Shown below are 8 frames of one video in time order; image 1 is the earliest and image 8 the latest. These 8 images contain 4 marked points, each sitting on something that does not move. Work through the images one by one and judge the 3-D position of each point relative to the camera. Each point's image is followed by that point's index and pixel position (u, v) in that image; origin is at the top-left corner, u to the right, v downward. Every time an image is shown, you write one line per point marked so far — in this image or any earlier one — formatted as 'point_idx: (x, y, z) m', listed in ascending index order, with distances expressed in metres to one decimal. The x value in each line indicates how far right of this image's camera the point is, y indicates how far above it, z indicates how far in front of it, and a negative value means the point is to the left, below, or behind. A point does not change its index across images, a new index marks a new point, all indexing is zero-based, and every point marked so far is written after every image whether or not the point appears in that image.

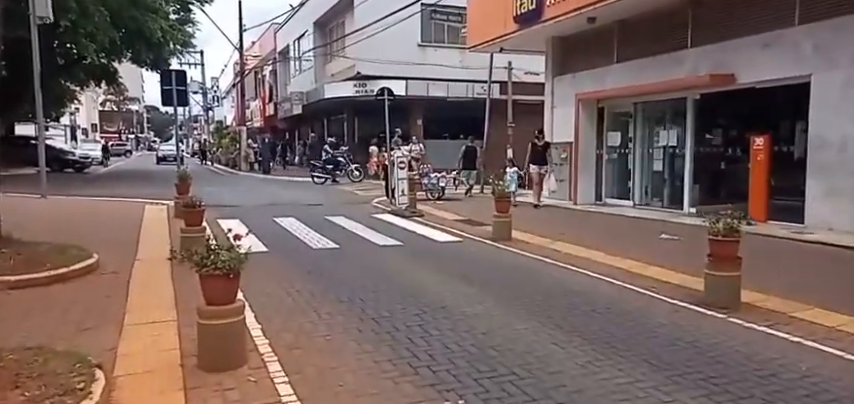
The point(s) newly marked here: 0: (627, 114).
0: (+4.7, +2.1, +16.4) m
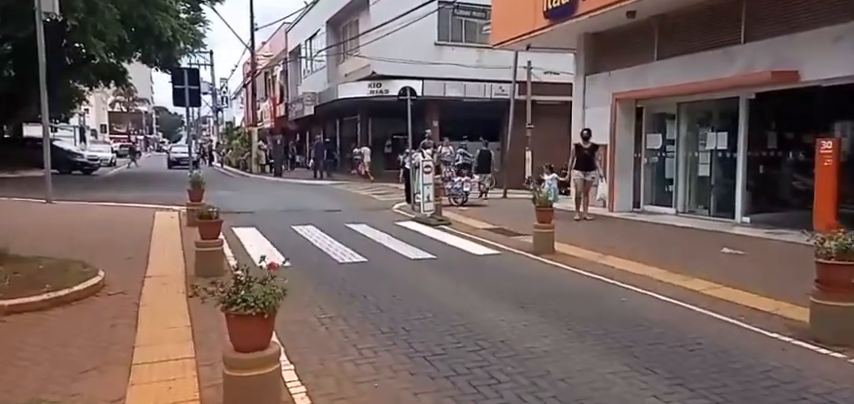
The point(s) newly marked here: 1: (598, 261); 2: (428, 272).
0: (+5.3, +1.9, +15.3) m
1: (+2.5, -0.9, +10.1) m
2: (0.0, -0.9, +9.5) m
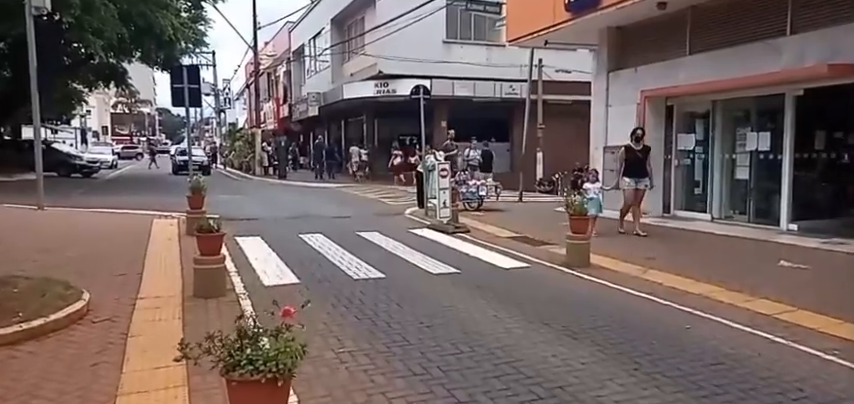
0: (+5.7, +1.8, +14.3) m
1: (+2.8, -1.0, +9.1) m
2: (+0.3, -1.0, +8.5) m
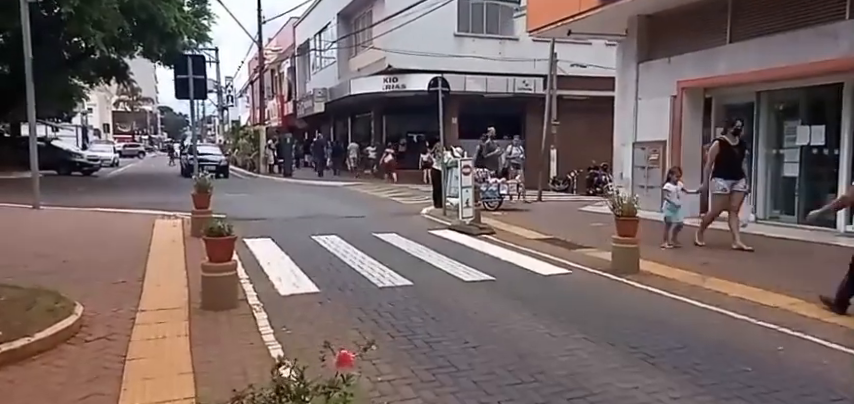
0: (+6.1, +1.8, +13.3) m
1: (+3.2, -1.0, +8.2) m
2: (+0.7, -1.0, +7.5) m
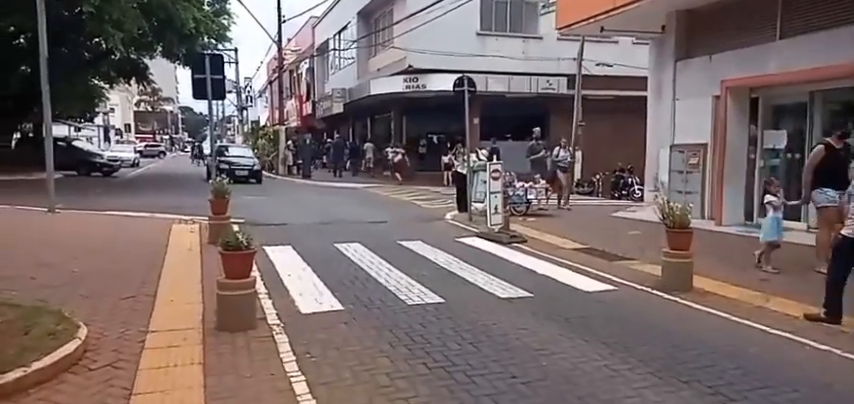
0: (+6.6, +1.7, +12.5) m
1: (+3.5, -1.1, +7.4) m
2: (+1.1, -1.2, +6.8) m
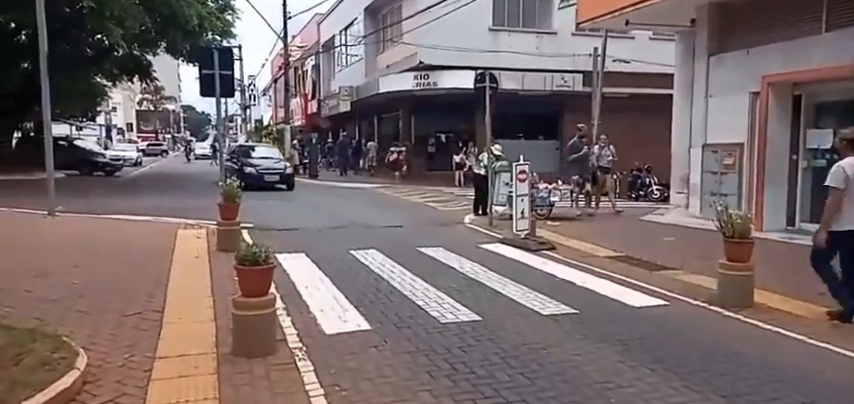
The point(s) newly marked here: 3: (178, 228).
0: (+6.9, +1.6, +11.7) m
1: (+3.9, -1.2, +6.6) m
2: (+1.4, -1.2, +6.1) m
3: (-5.0, -0.5, +14.1) m
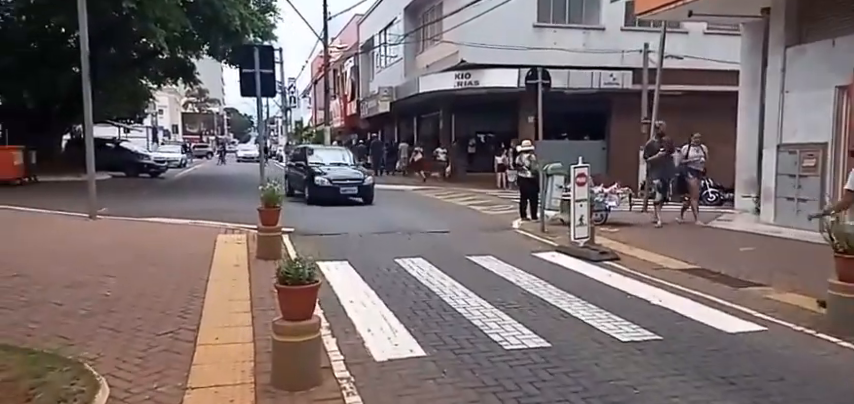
0: (+7.7, +1.5, +10.5) m
1: (+4.4, -1.3, +5.6) m
2: (+1.9, -1.3, +5.2) m
3: (-4.1, -0.6, +13.5) m
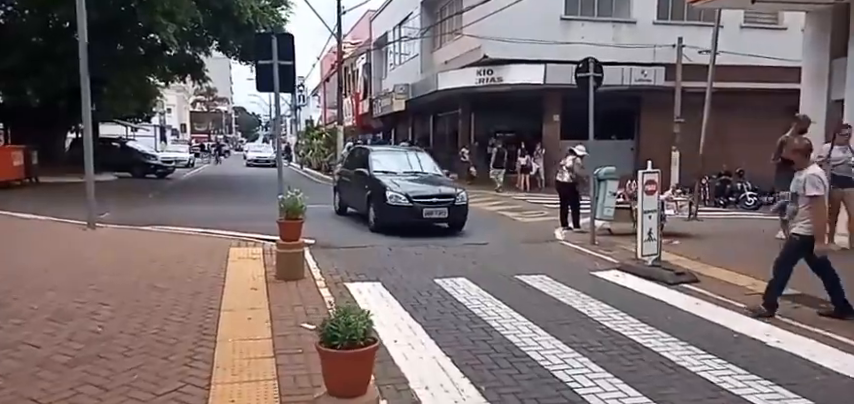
0: (+8.4, +1.3, +8.9) m
1: (+5.0, -1.4, +4.1) m
2: (+2.5, -1.5, +3.7) m
3: (-3.4, -0.7, +12.0) m
